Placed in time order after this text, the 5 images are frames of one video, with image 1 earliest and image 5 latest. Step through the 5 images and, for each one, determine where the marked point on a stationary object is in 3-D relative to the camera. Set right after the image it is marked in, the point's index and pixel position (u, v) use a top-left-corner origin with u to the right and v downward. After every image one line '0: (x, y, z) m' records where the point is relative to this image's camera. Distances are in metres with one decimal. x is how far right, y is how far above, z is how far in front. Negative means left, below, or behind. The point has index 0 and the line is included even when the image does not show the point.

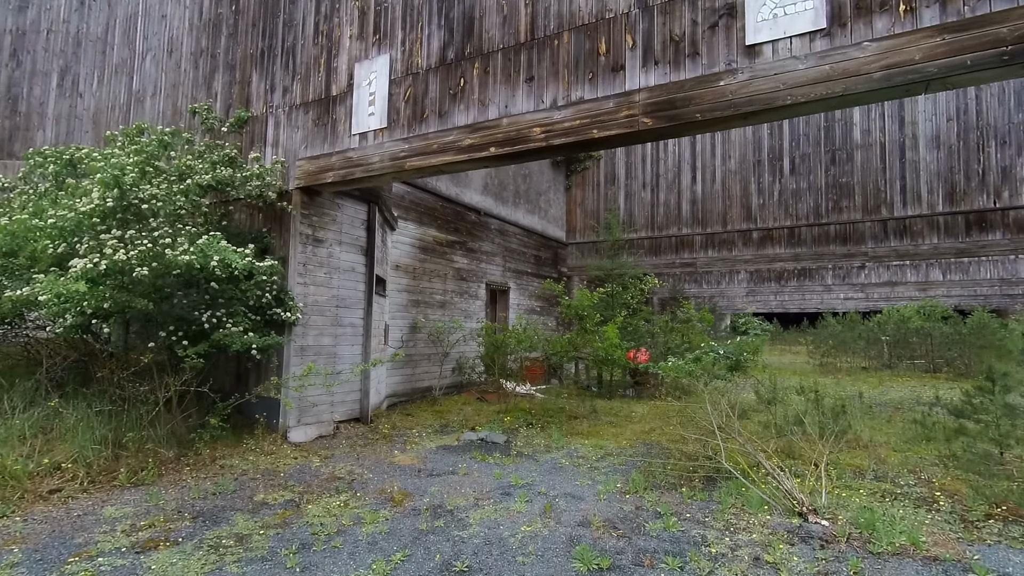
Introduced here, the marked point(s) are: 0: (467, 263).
0: (-0.8, +0.5, +9.5) m
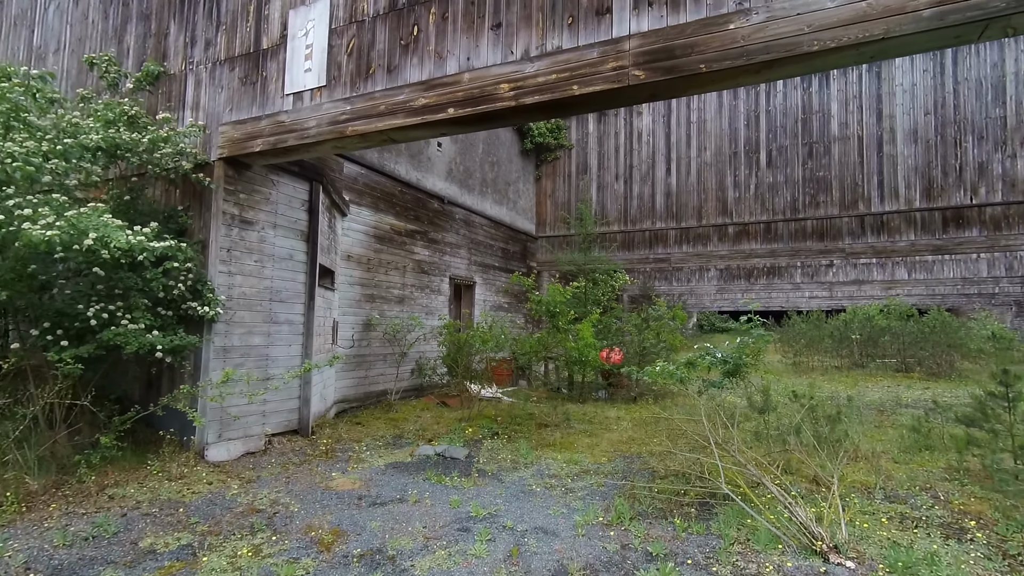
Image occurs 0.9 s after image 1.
0: (-1.4, +0.6, +8.7) m
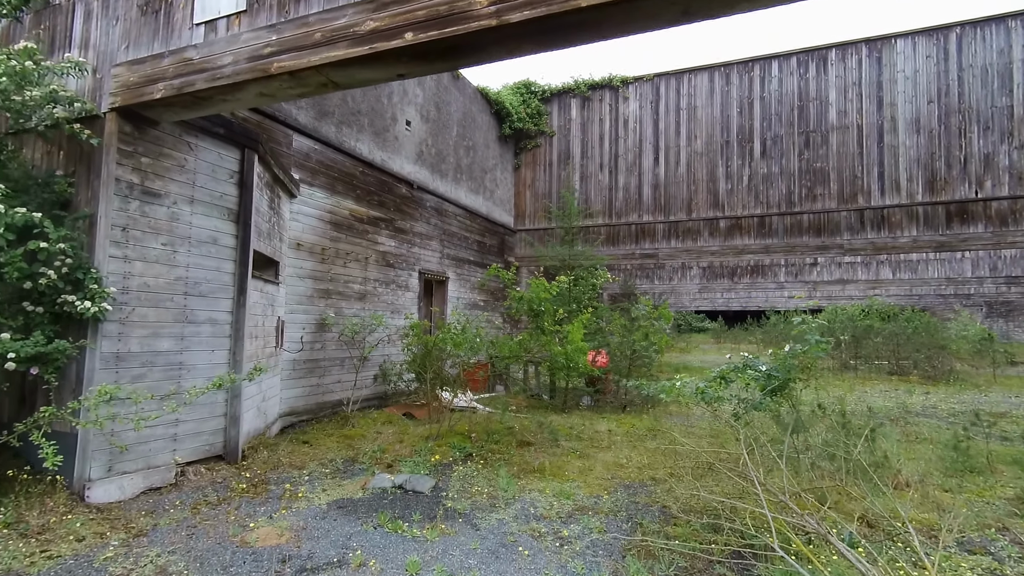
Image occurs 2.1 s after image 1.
0: (-1.7, +0.6, +7.7) m
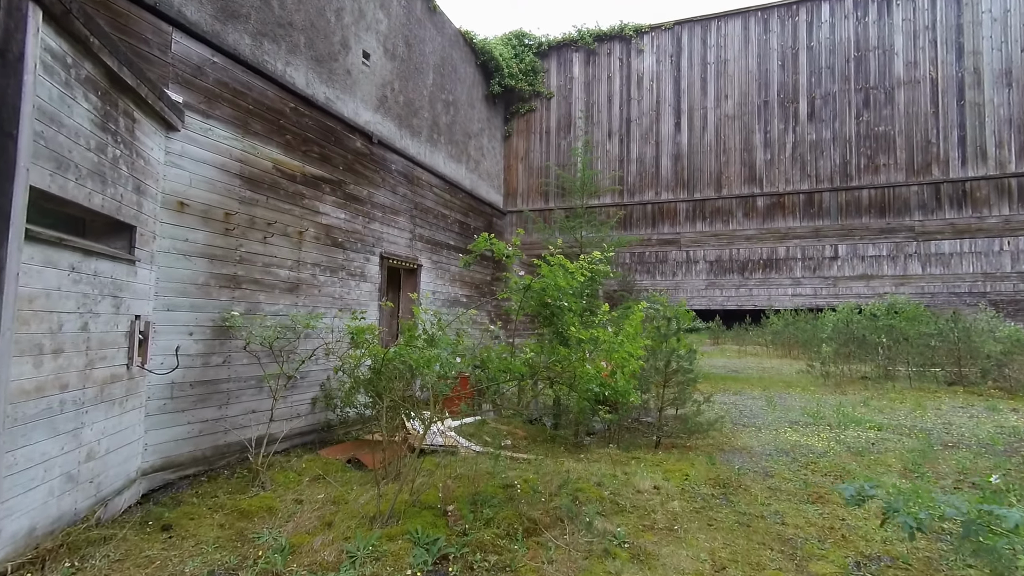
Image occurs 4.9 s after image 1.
0: (-1.8, +0.8, +5.6) m
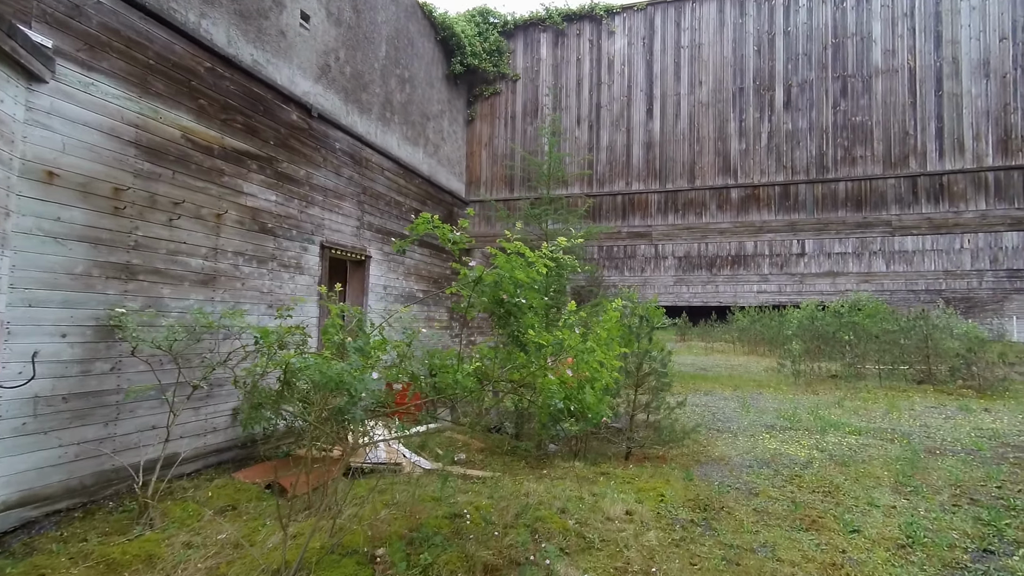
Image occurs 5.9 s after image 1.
0: (-2.2, +0.8, +4.9) m
